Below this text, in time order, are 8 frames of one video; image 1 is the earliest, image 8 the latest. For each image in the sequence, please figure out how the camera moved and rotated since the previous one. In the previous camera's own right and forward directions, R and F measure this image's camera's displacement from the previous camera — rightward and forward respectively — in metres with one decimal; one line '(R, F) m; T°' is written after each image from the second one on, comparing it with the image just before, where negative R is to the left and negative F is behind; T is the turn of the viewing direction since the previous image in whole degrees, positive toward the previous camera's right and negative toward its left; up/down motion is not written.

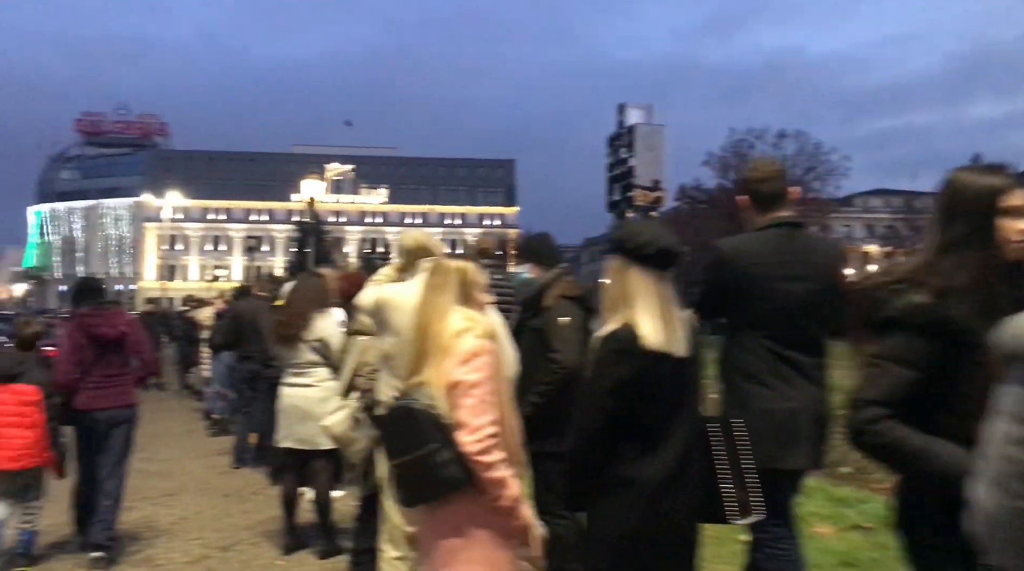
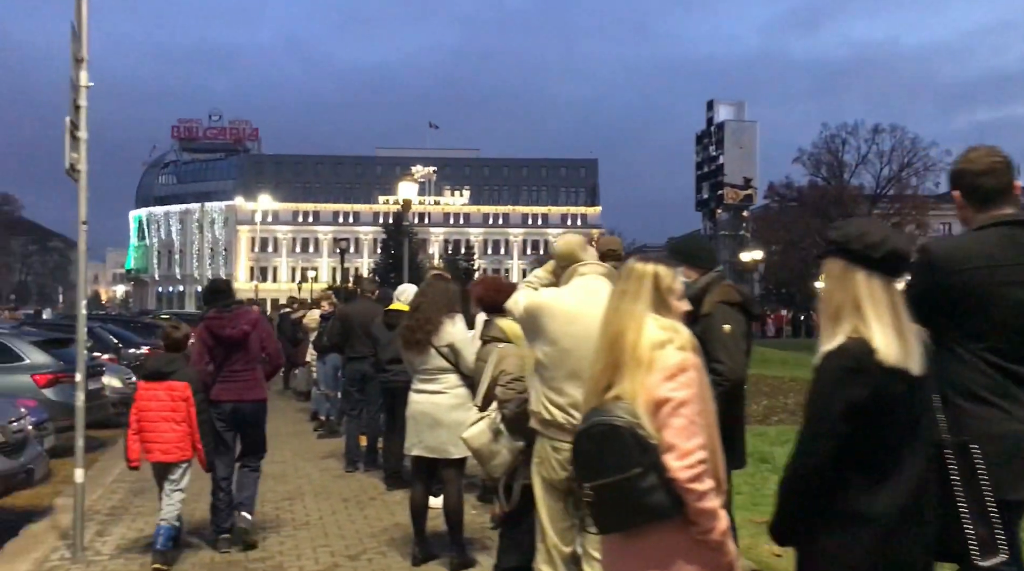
(-0.4, +0.2) m; -5°
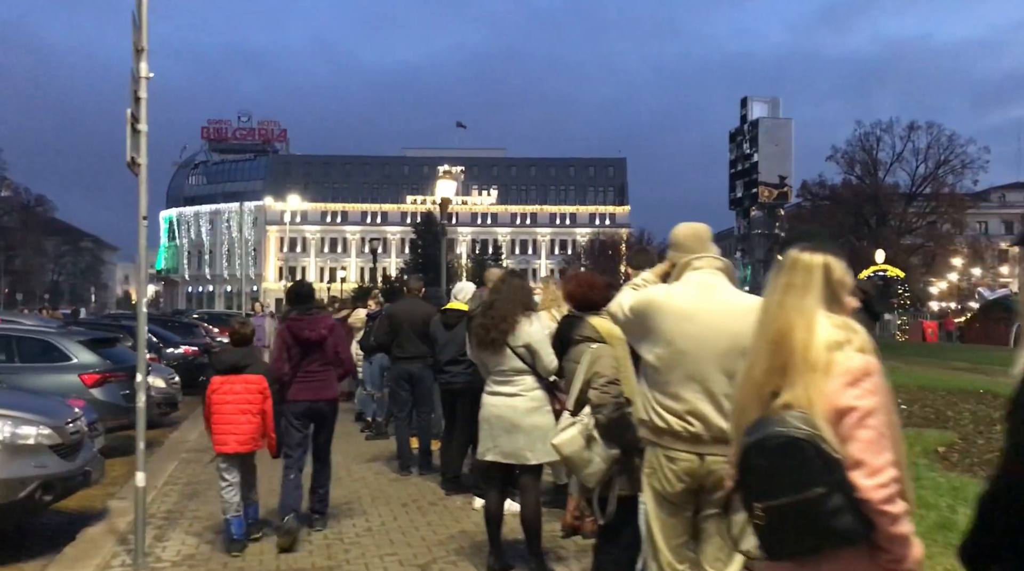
(-0.4, +0.3) m; -2°
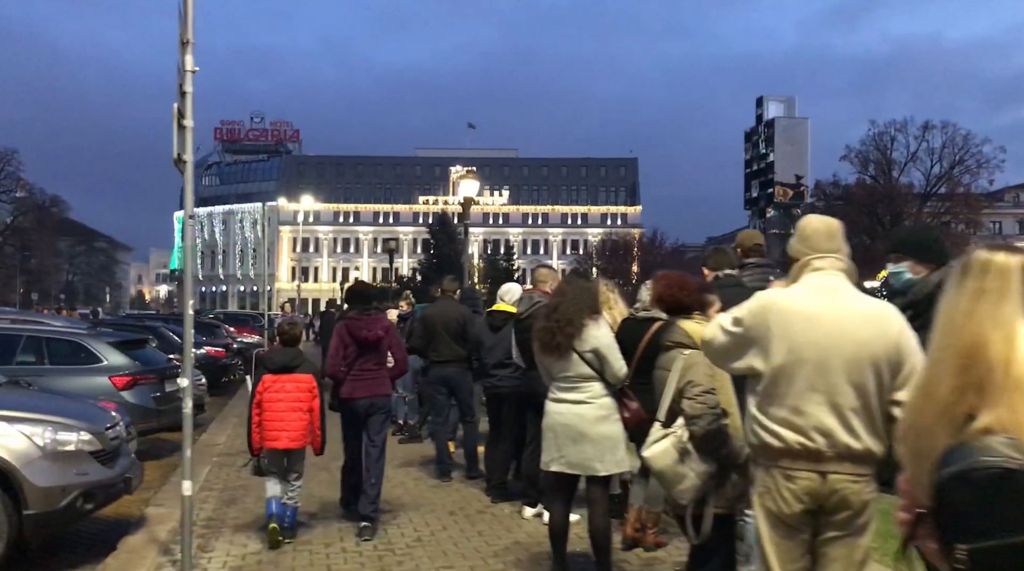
(-0.4, +0.3) m; -1°
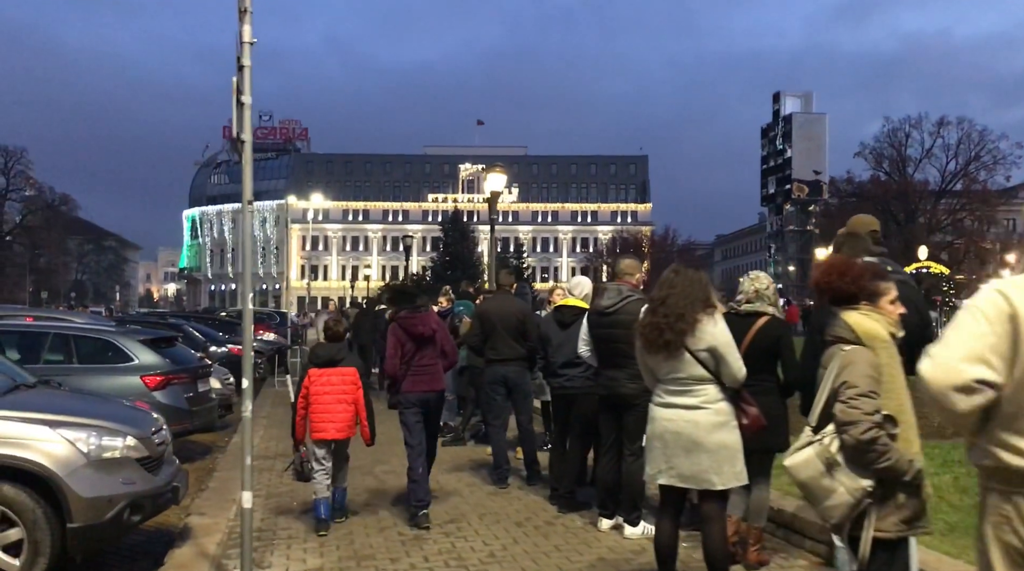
(-0.5, +0.6) m; 0°
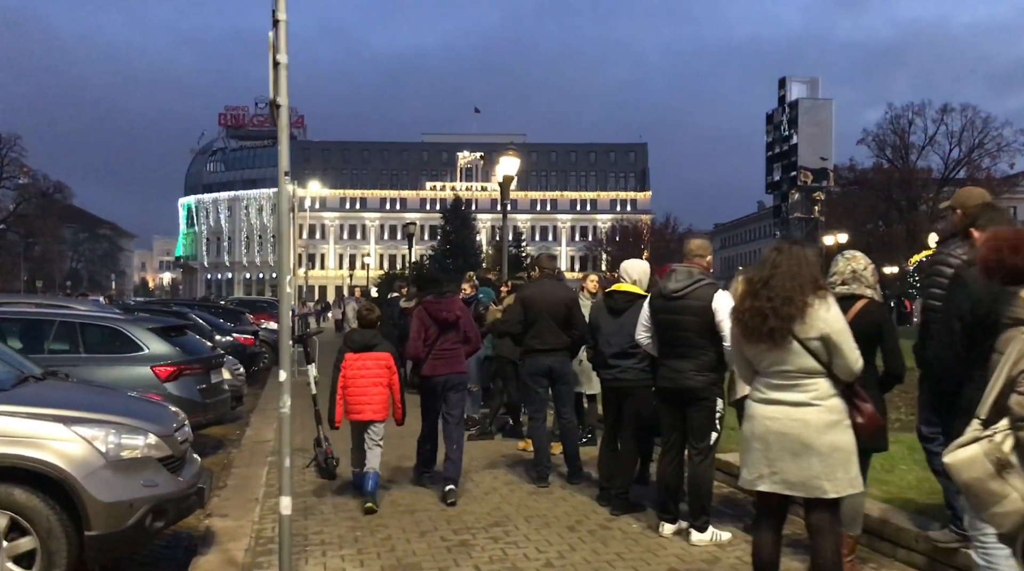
(-0.4, +0.6) m; 0°
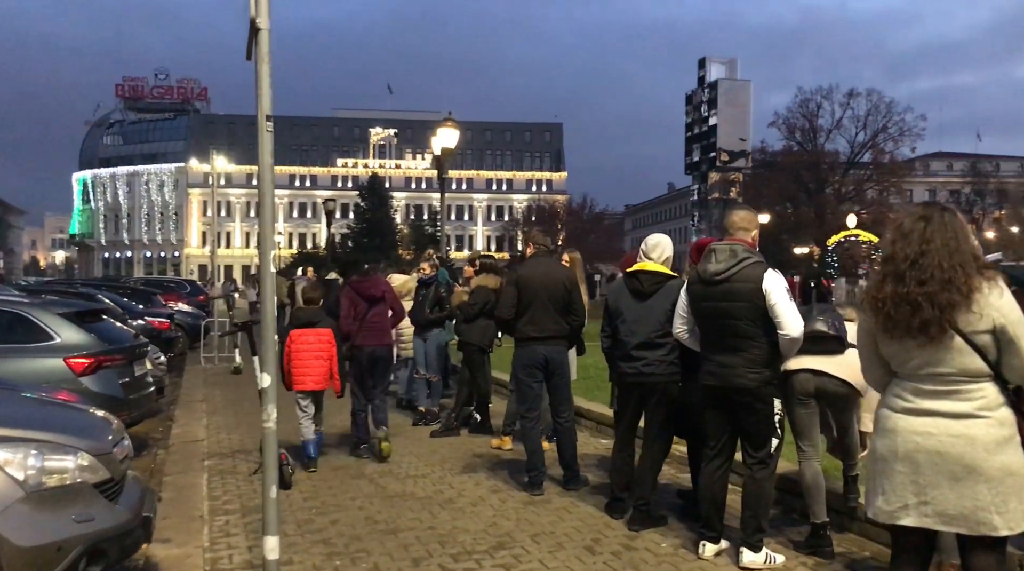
(-0.7, +1.1) m; +6°
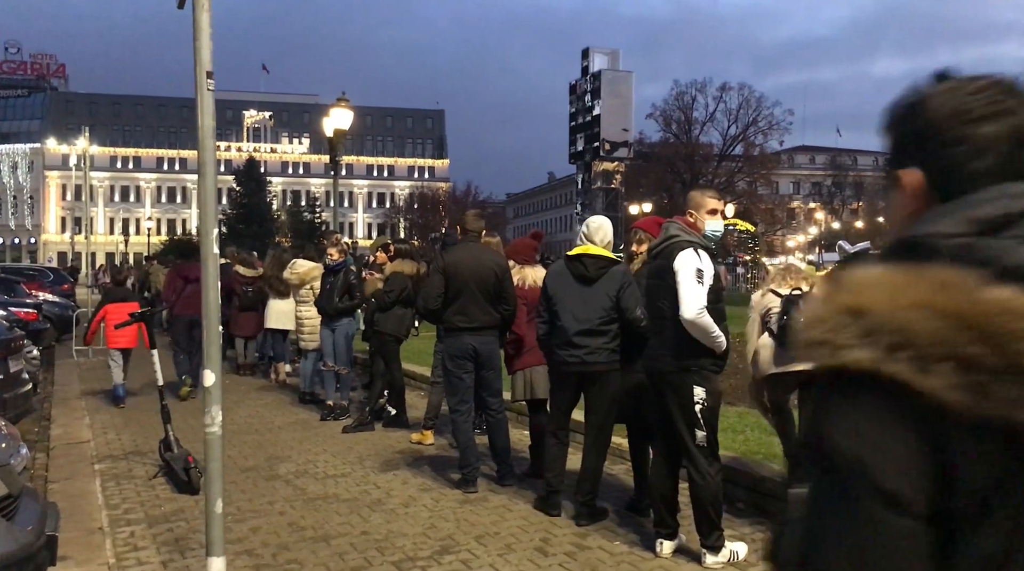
(-0.4, +0.4) m; +8°
